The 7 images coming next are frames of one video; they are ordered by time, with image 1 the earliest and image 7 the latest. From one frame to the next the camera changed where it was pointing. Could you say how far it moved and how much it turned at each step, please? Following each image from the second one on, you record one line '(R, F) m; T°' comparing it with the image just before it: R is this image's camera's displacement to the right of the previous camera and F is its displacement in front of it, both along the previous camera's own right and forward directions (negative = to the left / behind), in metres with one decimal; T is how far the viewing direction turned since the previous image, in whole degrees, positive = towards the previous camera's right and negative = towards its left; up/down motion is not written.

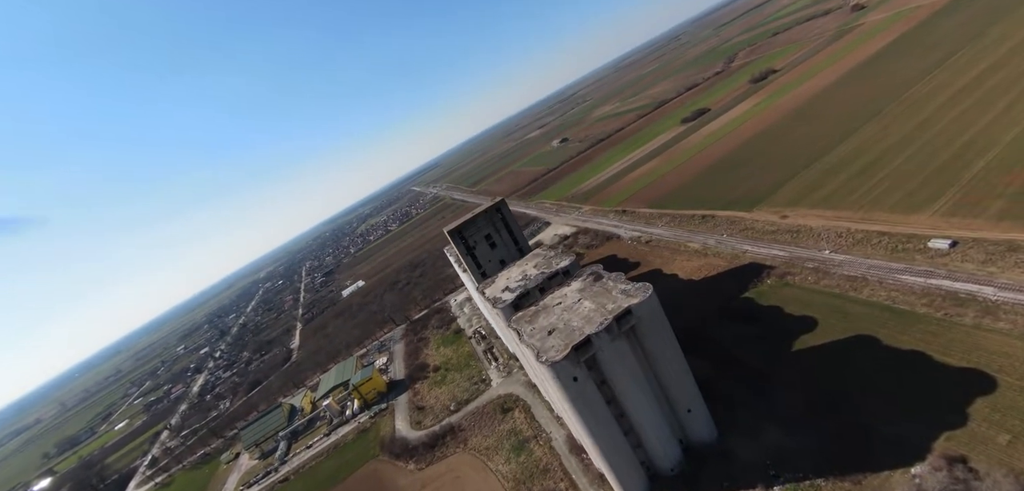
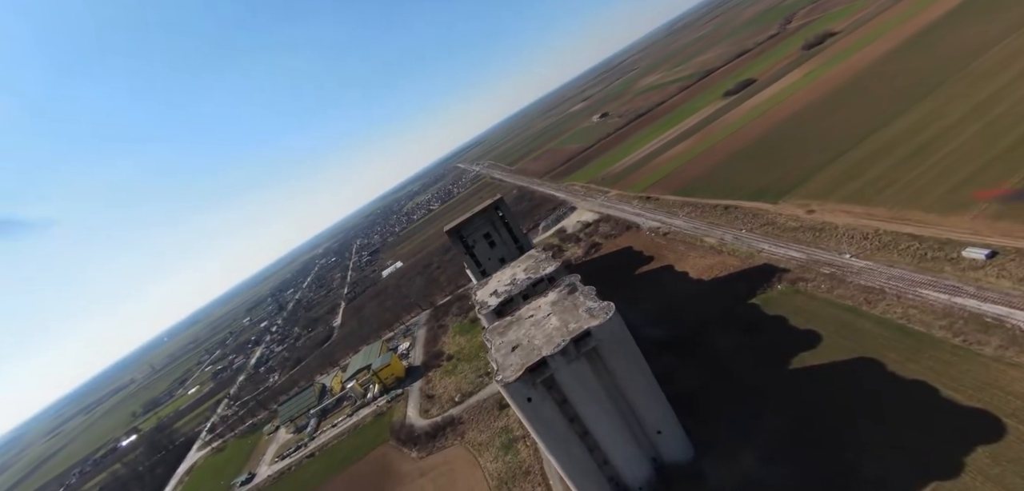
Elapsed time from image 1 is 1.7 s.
(+4.2, +0.6) m; -7°
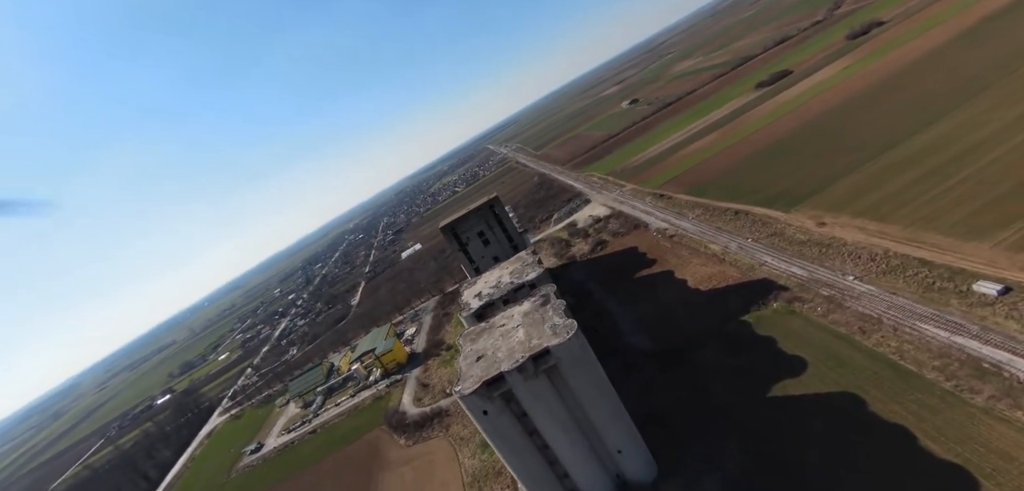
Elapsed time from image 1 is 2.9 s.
(+2.9, +0.4) m; -4°
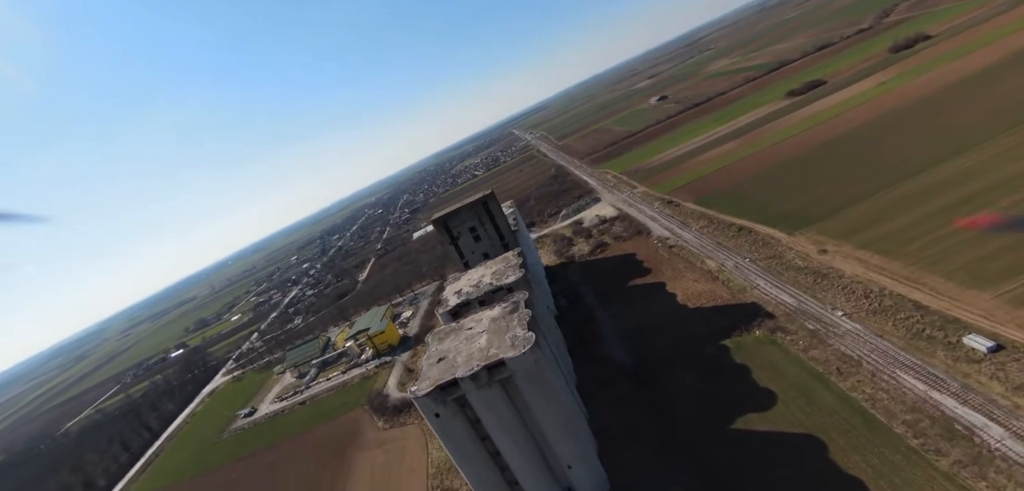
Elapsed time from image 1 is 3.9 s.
(+2.4, +0.4) m; -3°
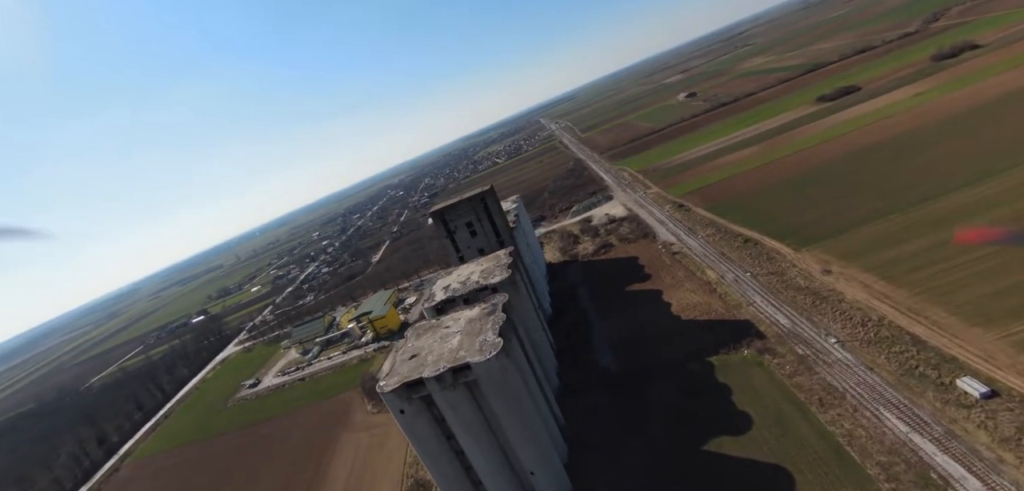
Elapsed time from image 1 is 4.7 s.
(+2.1, +0.3) m; -3°
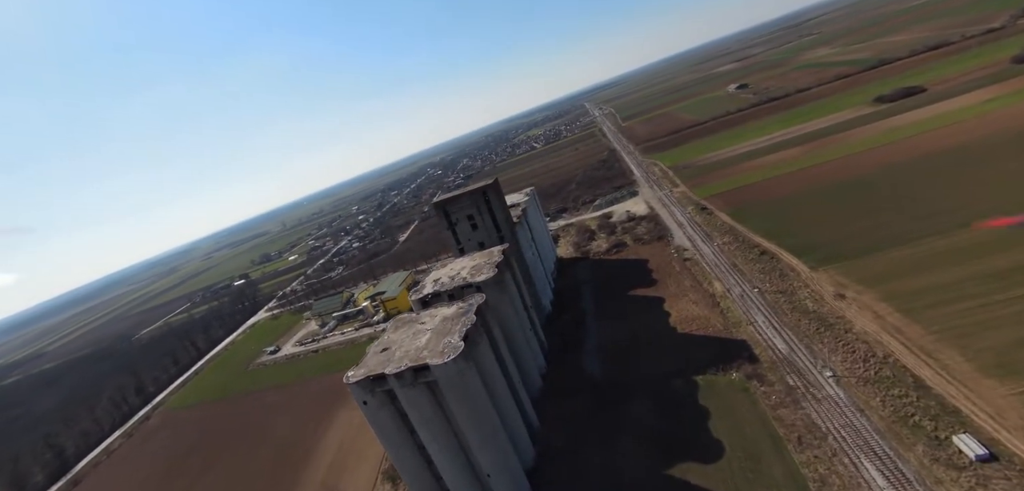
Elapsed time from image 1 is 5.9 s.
(+3.1, +0.5) m; -5°
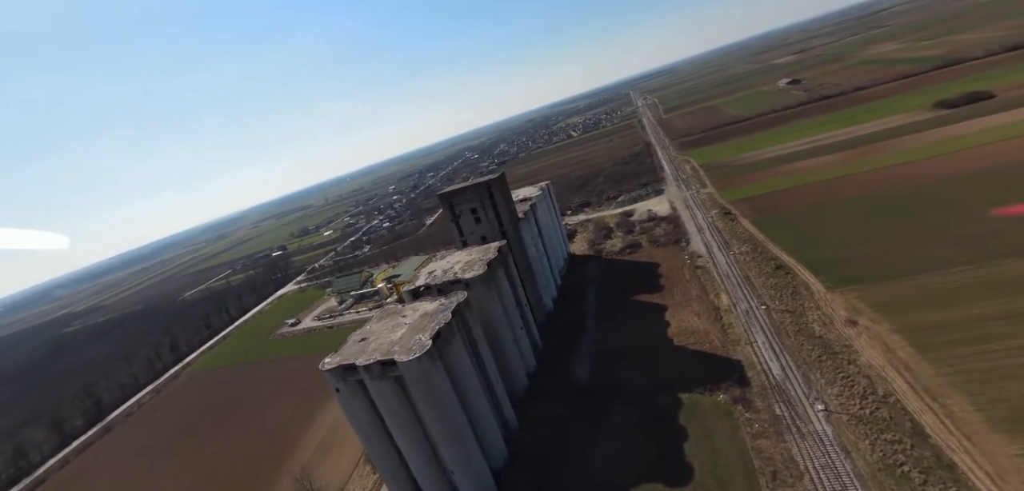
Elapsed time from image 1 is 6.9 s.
(+2.8, +0.5) m; -5°
